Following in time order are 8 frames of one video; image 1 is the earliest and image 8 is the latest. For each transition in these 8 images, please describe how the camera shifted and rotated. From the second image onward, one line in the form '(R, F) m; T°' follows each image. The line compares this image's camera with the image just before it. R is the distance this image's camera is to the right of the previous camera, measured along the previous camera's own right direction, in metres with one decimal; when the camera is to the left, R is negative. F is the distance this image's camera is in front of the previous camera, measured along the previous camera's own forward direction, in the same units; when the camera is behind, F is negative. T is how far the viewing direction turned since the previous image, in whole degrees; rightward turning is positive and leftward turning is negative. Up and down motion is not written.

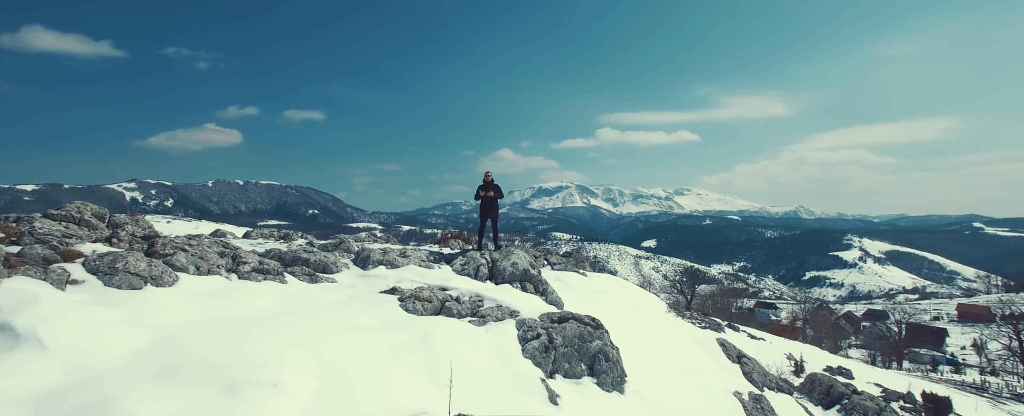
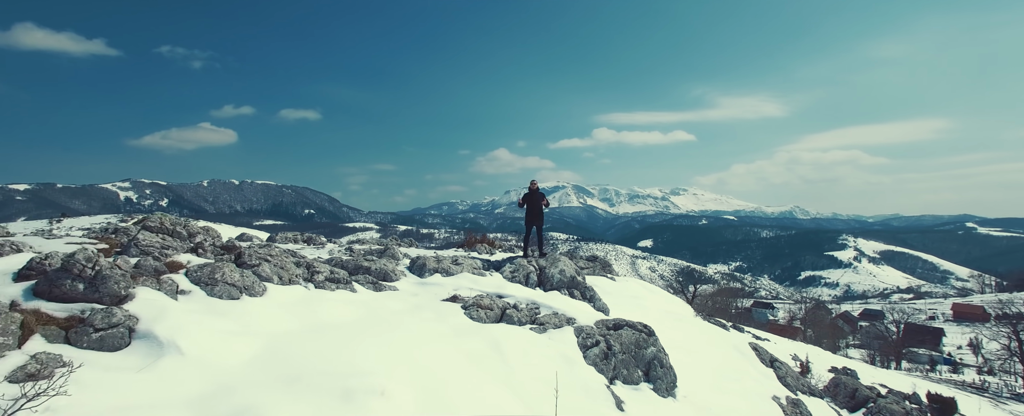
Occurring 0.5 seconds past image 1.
(-0.7, -0.1) m; 0°
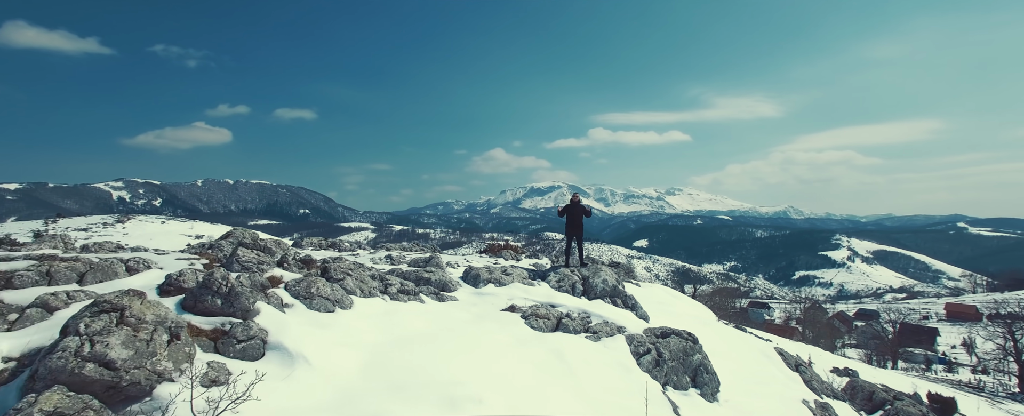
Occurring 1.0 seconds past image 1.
(-0.7, -0.3) m; +1°
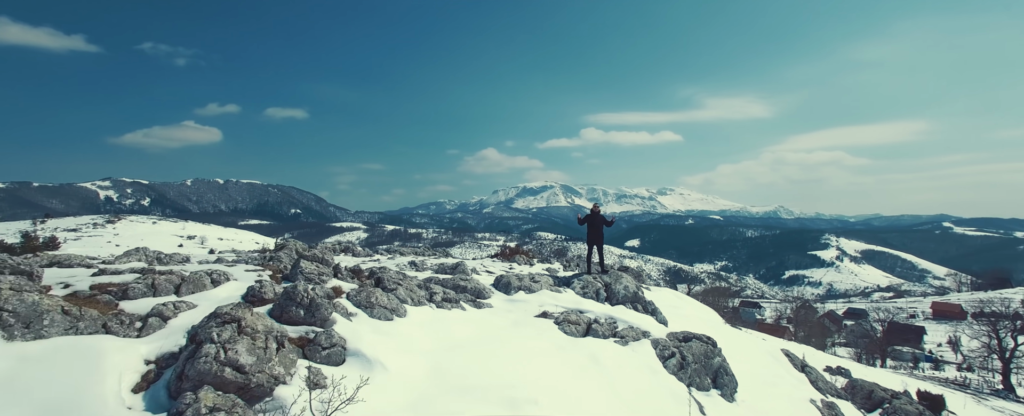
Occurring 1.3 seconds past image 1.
(-0.5, -0.3) m; +1°
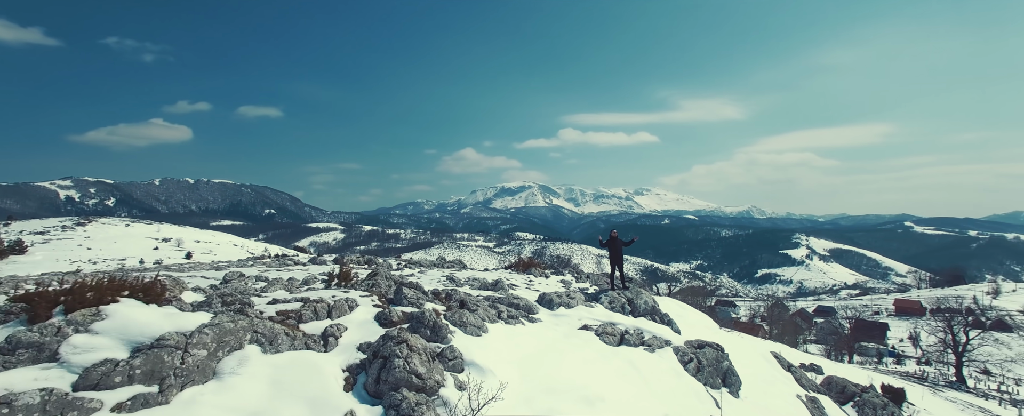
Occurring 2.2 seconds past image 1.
(-1.0, -1.0) m; +3°
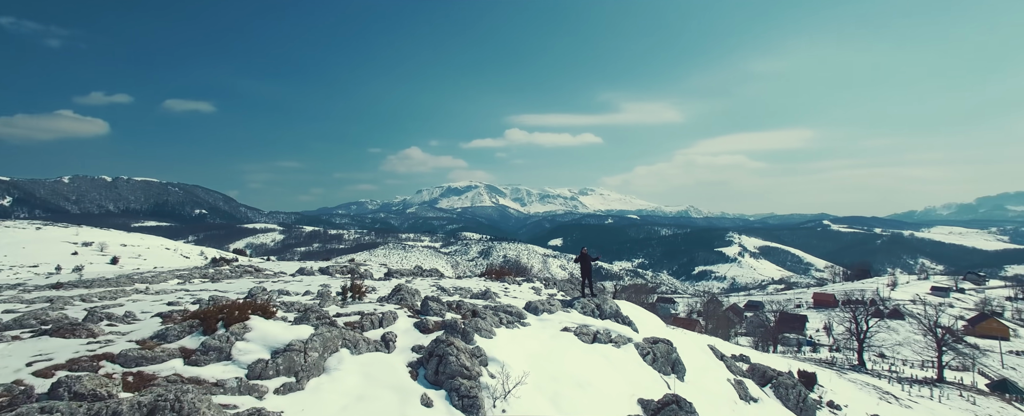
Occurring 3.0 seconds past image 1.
(-0.8, -1.3) m; +7°
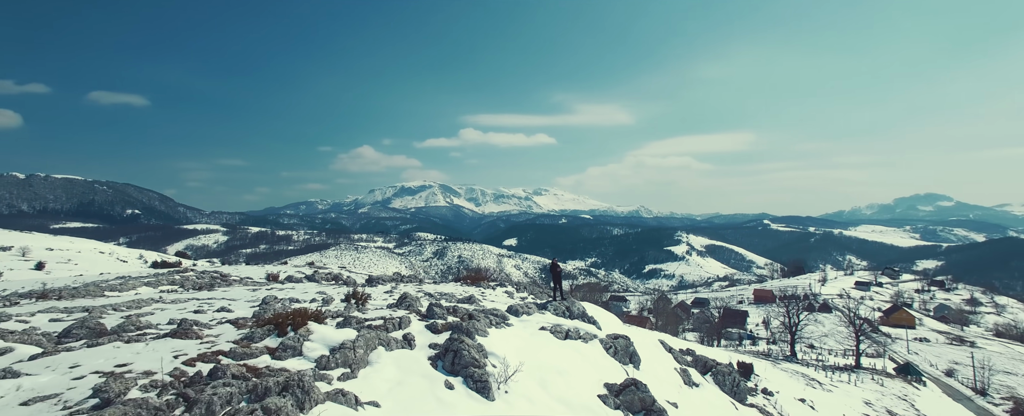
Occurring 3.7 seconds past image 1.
(-0.6, -1.3) m; +6°
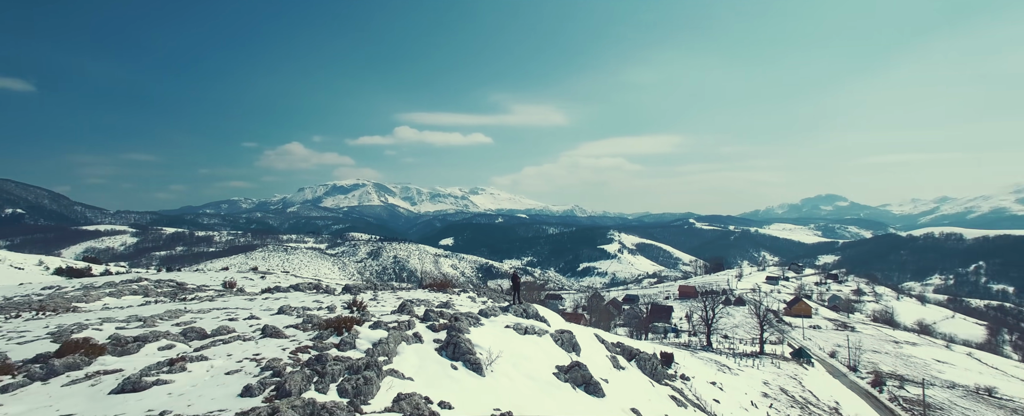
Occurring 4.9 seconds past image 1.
(-0.9, -2.4) m; +8°
